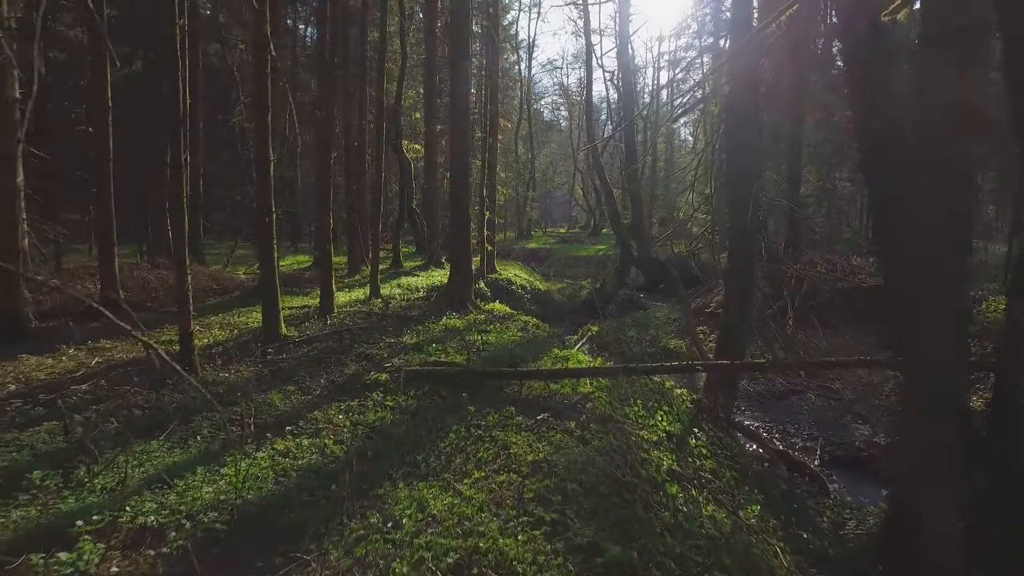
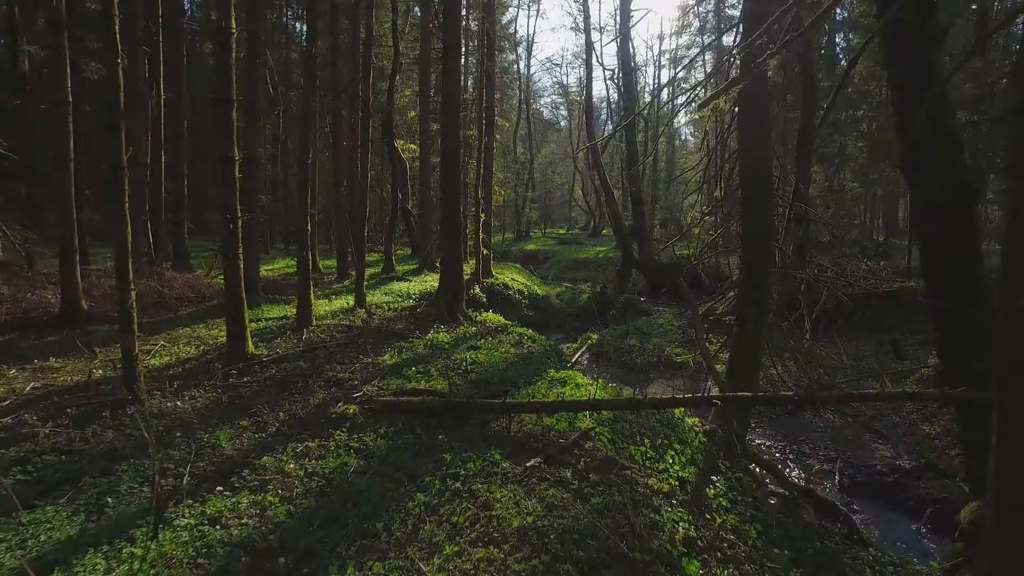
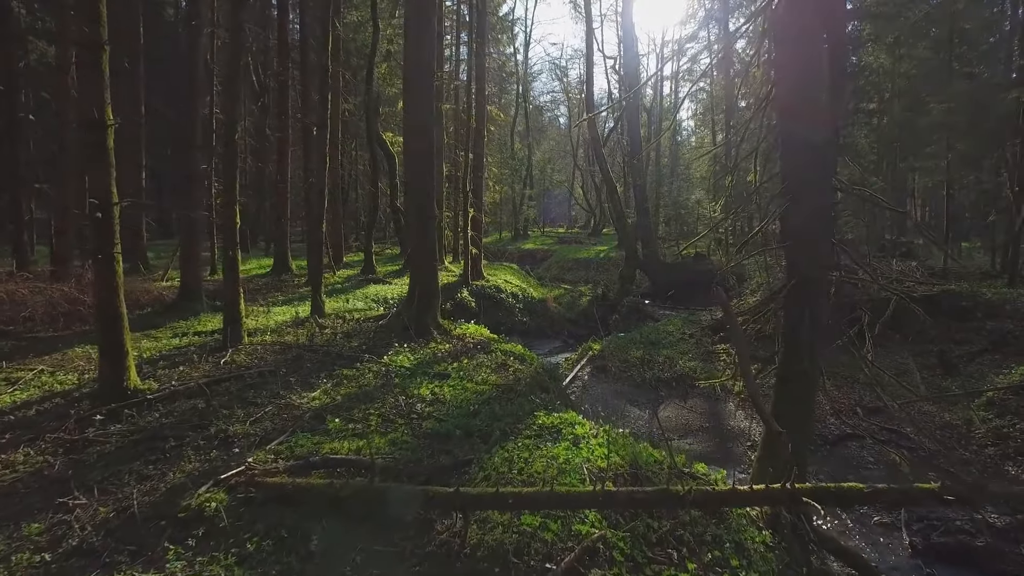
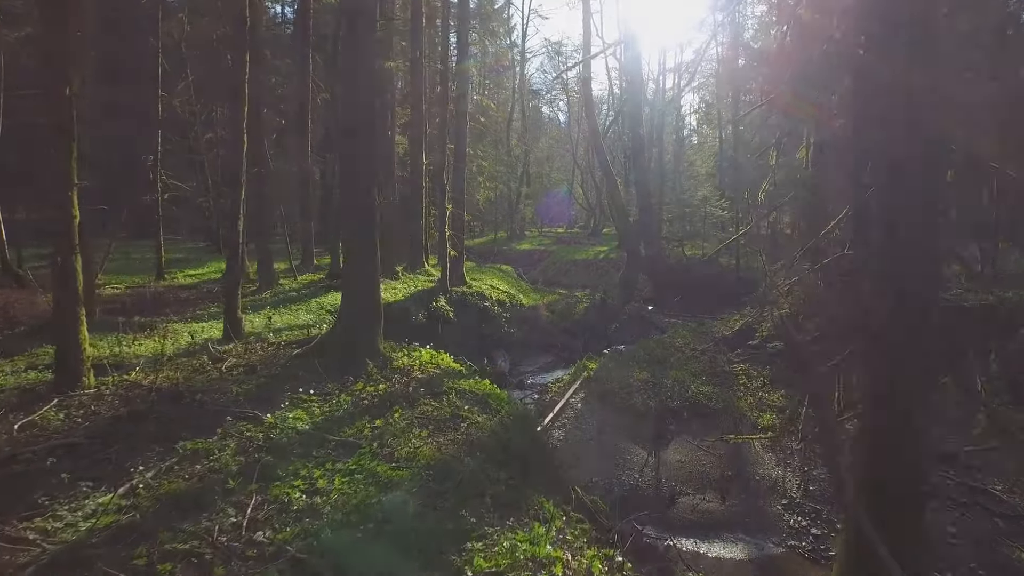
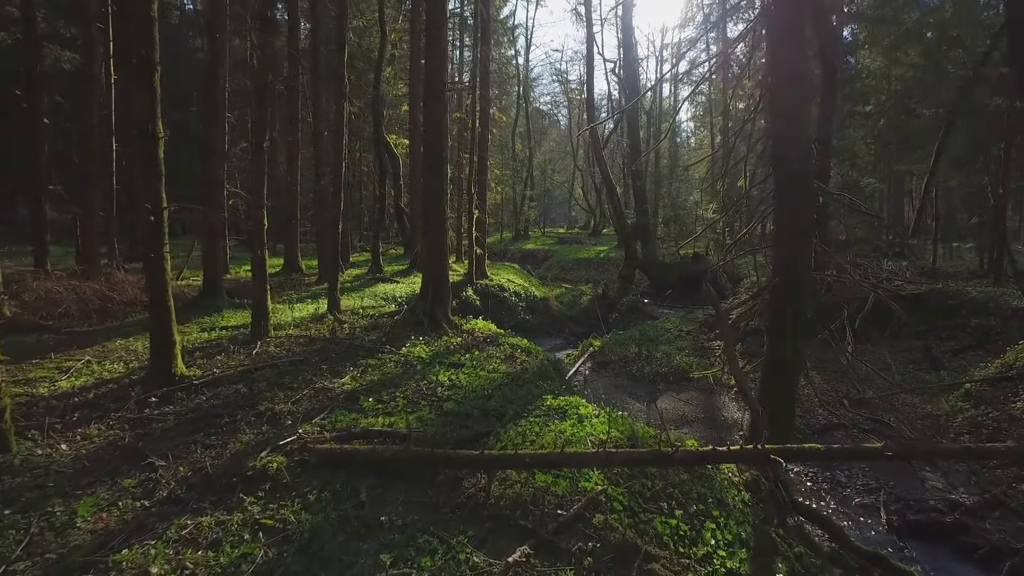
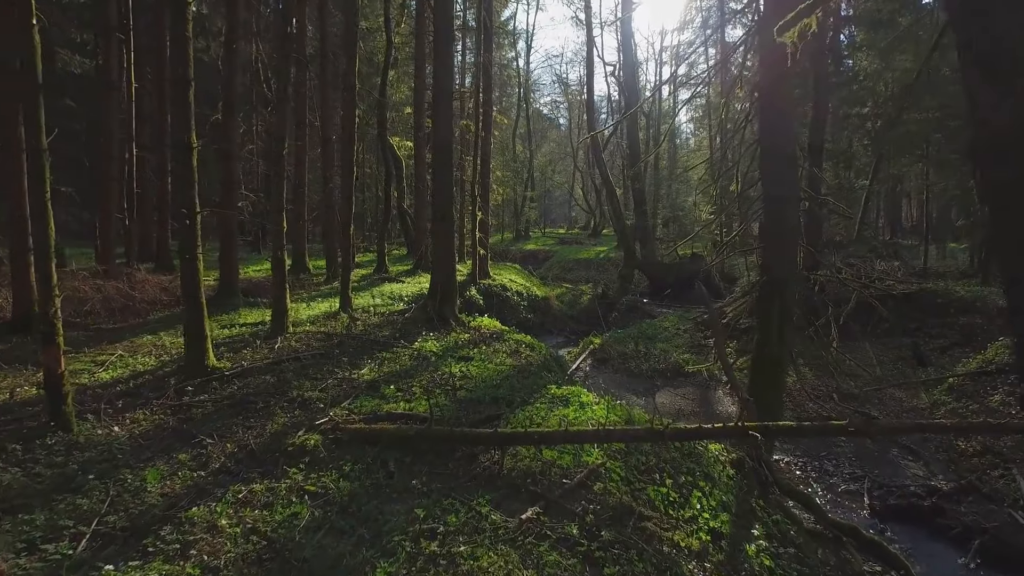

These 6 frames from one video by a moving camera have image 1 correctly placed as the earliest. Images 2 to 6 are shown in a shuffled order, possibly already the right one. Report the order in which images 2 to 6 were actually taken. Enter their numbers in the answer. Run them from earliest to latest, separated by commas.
2, 6, 5, 3, 4
